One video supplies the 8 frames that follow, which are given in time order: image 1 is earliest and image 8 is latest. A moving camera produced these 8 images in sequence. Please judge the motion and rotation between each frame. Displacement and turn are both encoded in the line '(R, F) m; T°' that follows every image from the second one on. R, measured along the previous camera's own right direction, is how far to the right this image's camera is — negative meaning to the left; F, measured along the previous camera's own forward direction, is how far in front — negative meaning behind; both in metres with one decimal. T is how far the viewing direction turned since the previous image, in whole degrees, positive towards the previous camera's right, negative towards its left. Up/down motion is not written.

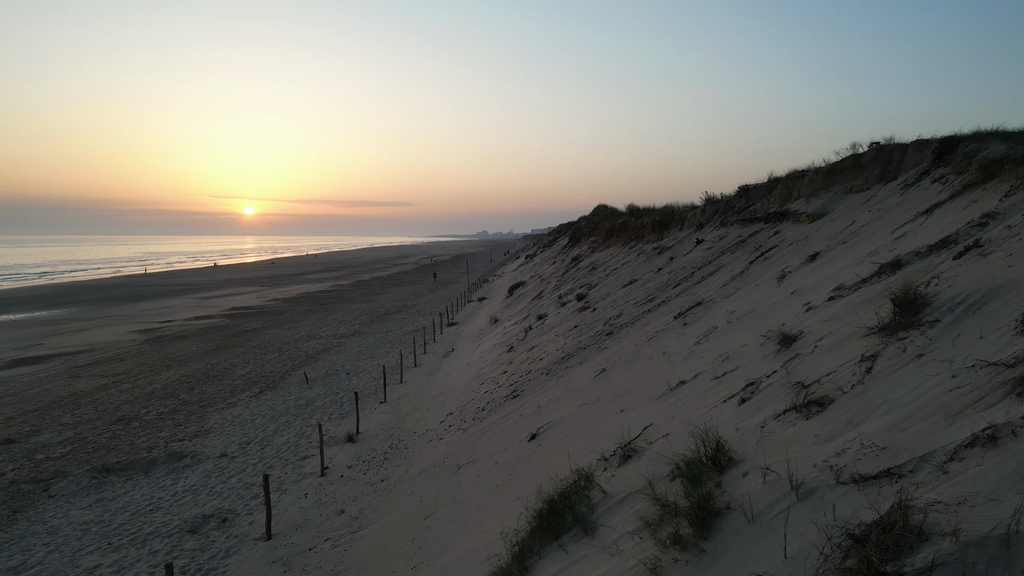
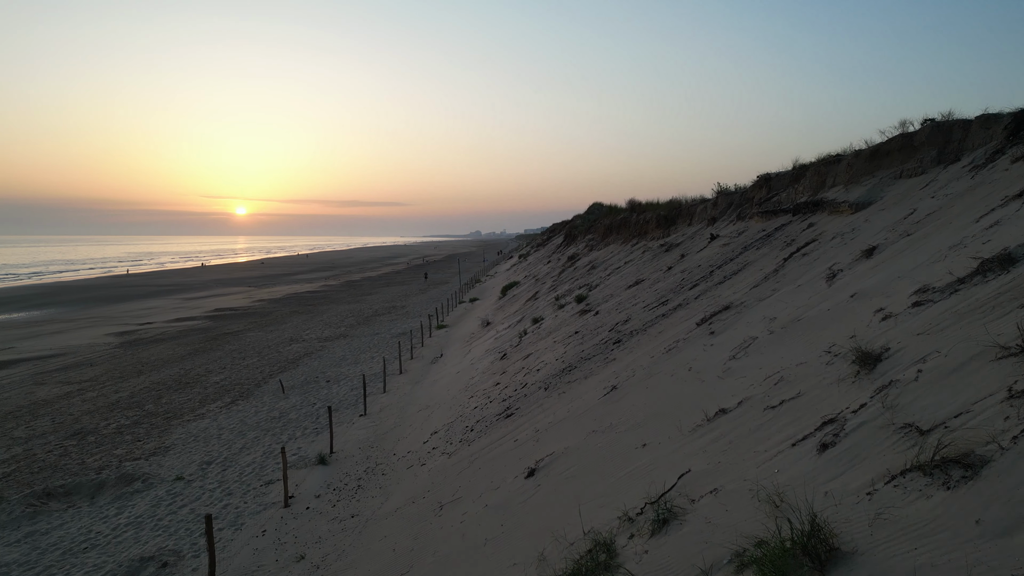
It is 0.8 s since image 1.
(0.0, +1.4) m; +1°
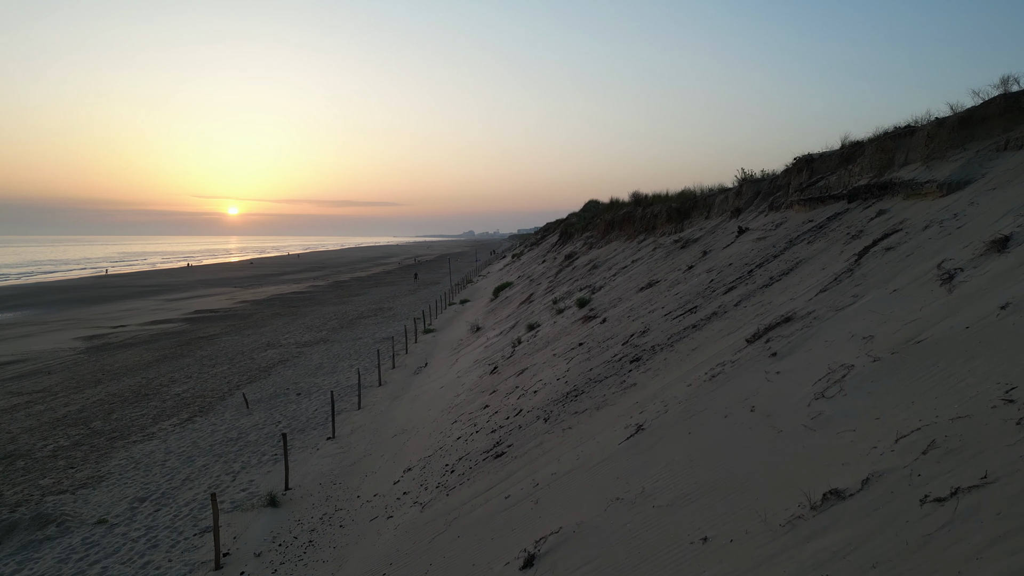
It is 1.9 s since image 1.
(0.0, +1.9) m; +1°
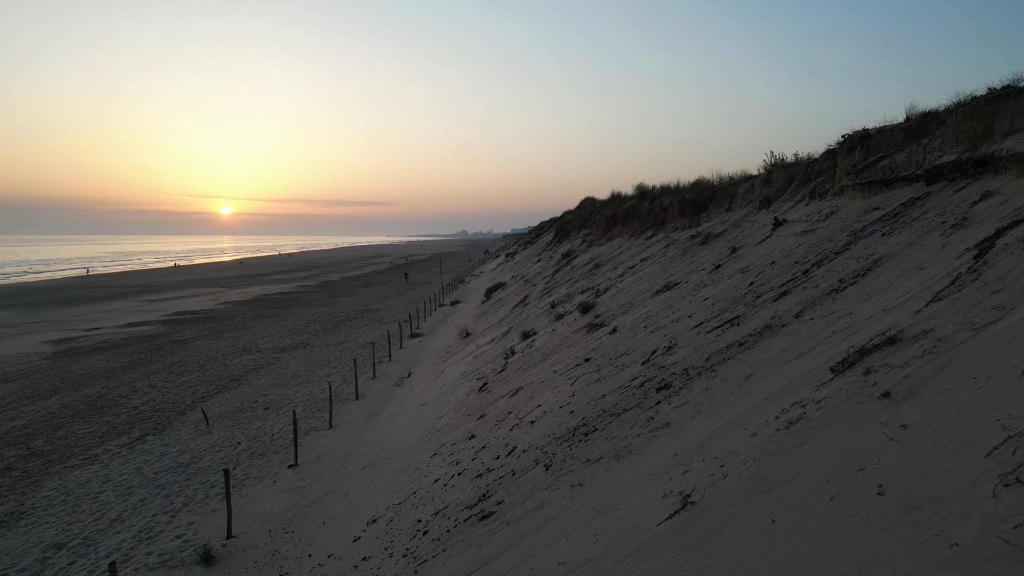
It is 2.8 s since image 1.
(0.0, +1.7) m; +1°
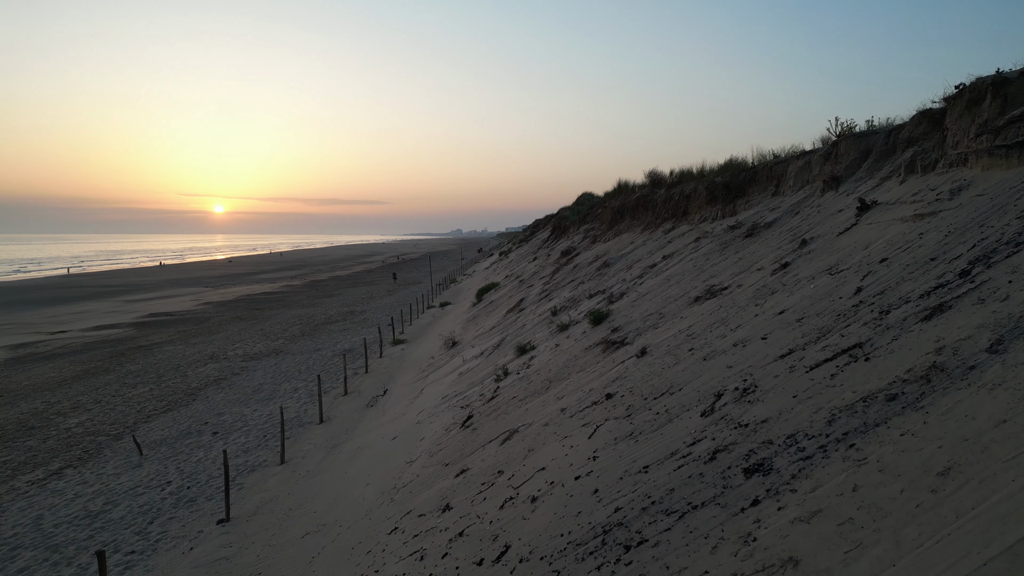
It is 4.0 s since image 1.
(0.0, +2.3) m; +1°
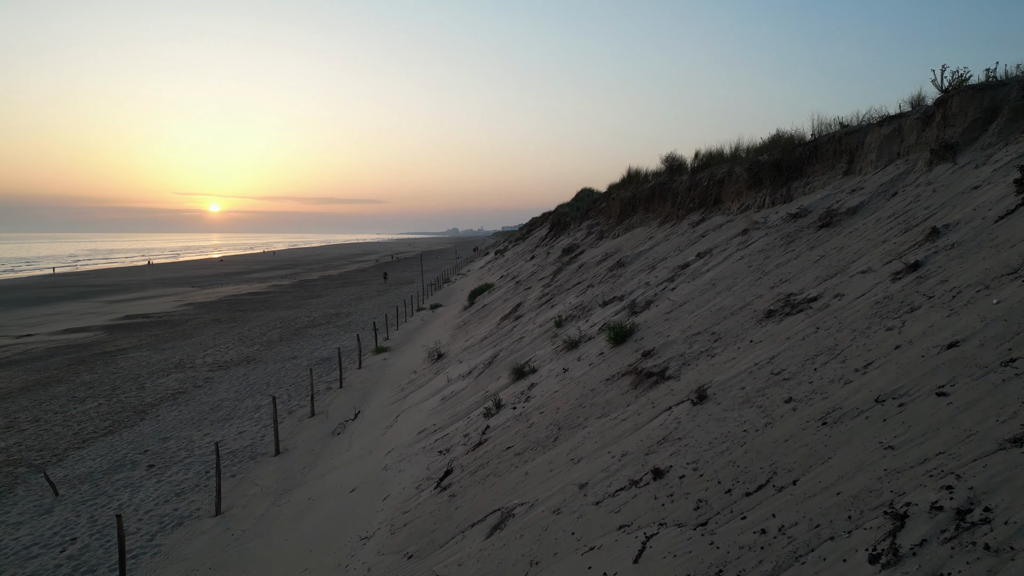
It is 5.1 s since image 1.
(0.0, +2.1) m; 0°
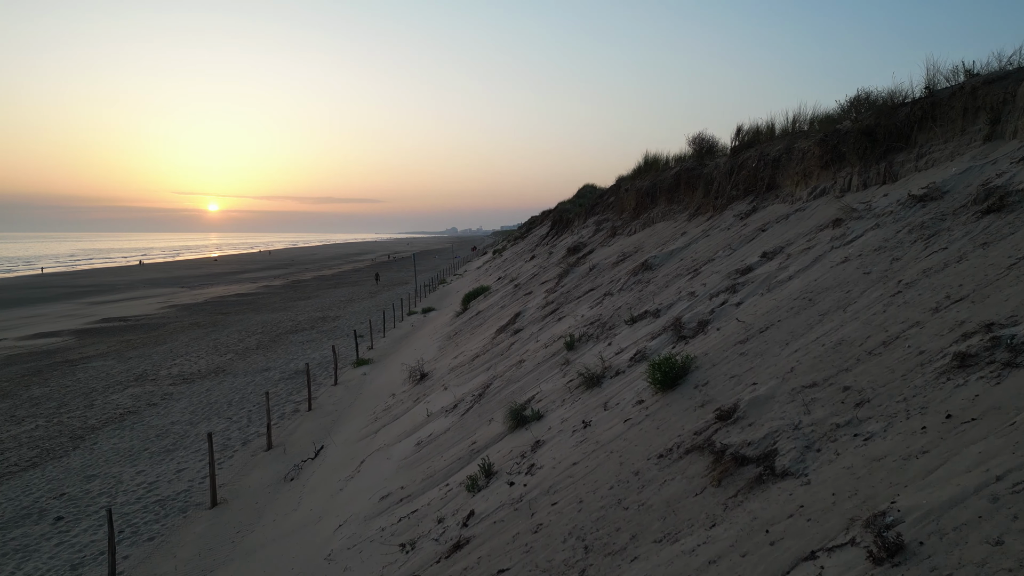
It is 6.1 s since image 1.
(0.0, +2.1) m; 0°
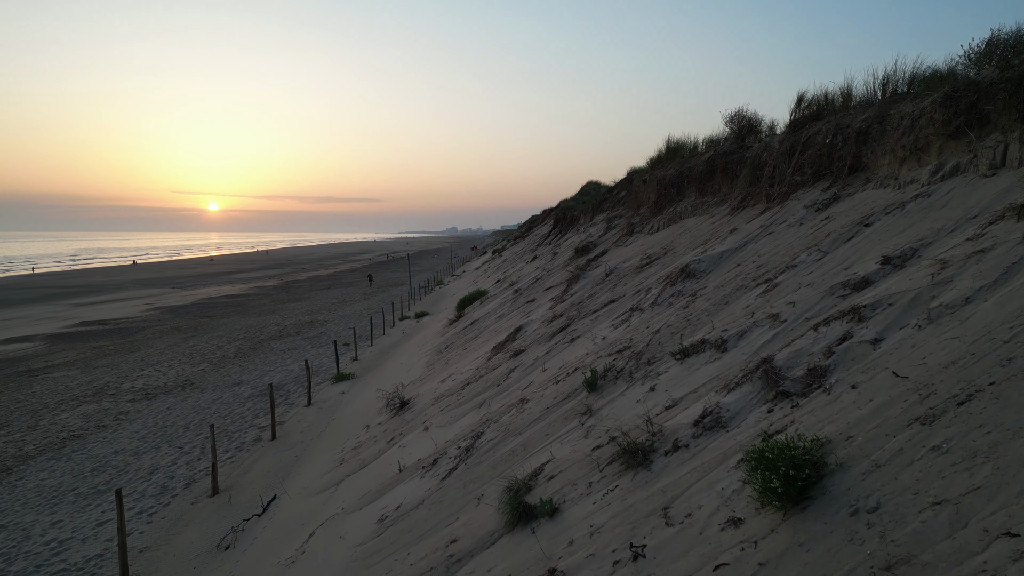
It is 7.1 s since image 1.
(0.0, +1.9) m; 0°
